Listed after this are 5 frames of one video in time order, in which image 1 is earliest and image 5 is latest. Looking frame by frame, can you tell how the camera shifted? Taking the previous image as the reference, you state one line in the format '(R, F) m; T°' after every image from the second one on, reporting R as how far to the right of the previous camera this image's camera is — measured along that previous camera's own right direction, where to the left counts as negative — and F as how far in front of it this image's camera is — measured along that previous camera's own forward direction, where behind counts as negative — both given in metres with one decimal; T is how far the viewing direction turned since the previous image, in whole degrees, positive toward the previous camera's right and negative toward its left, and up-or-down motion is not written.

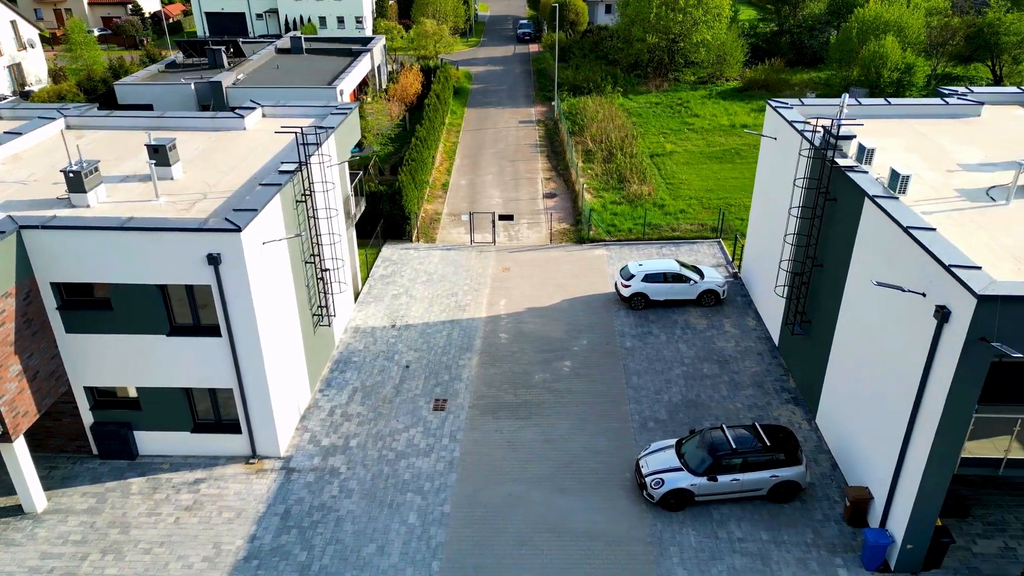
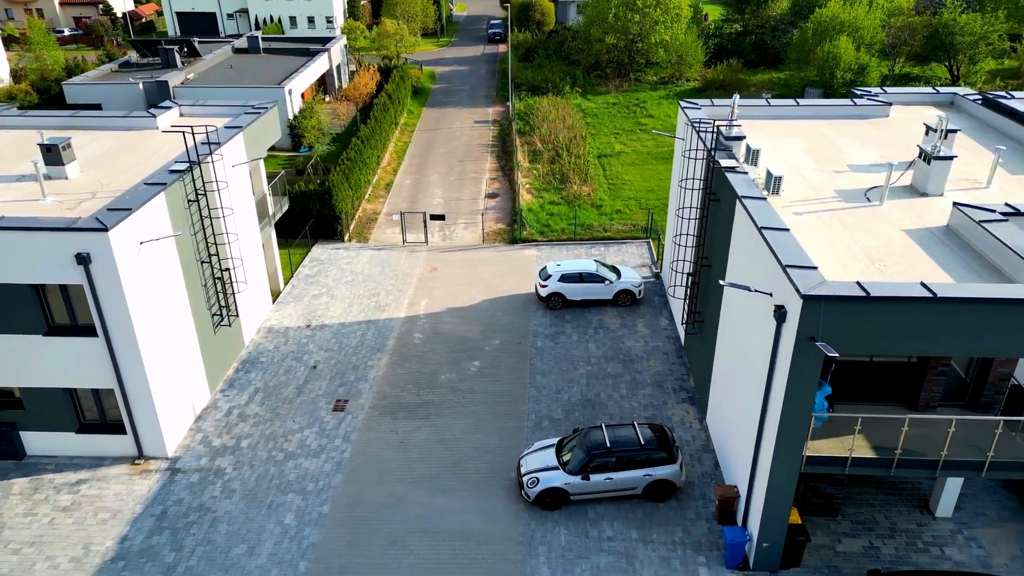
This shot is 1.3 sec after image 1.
(+1.6, 0.0) m; +1°
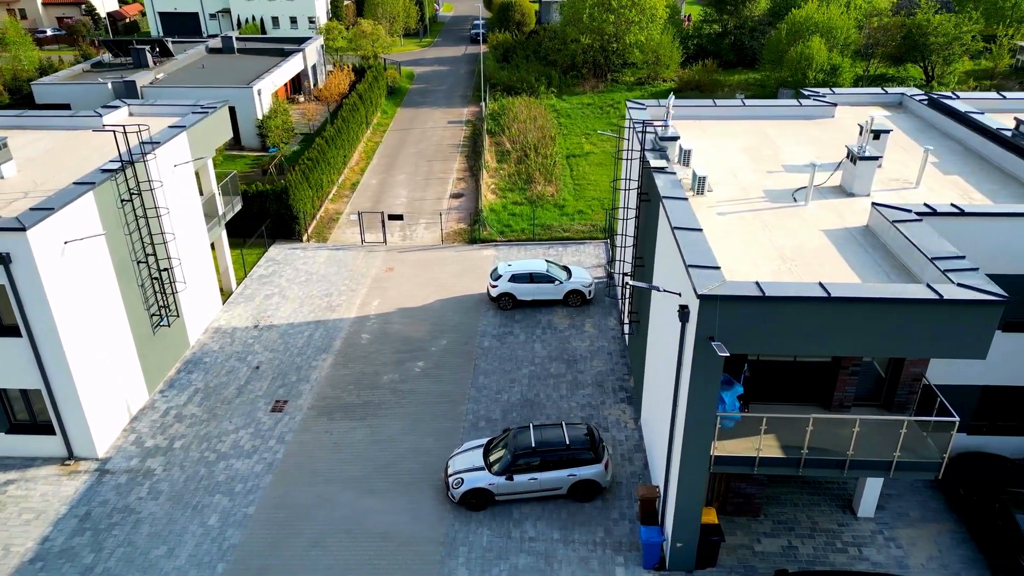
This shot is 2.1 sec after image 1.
(+1.0, 0.0) m; 0°
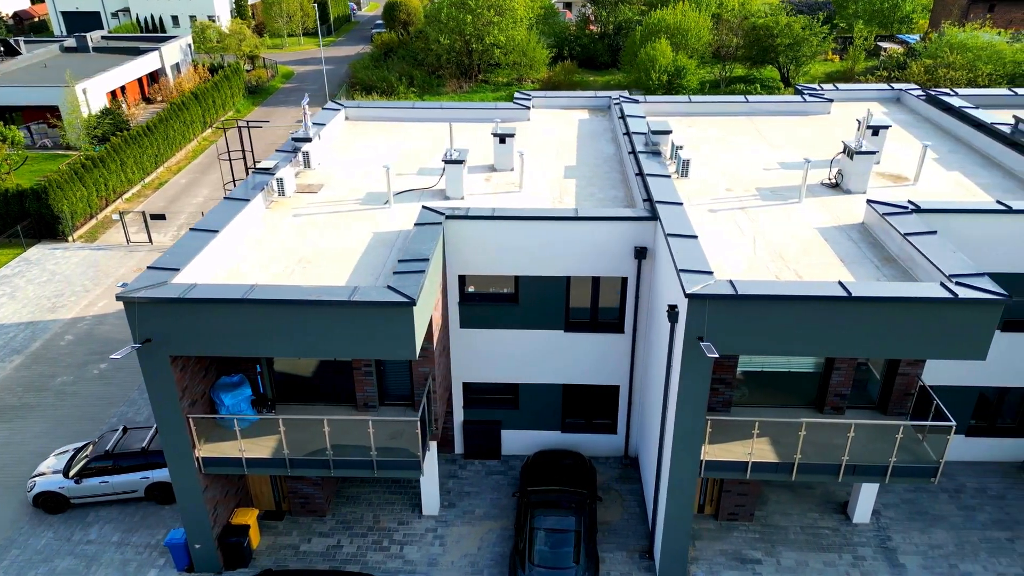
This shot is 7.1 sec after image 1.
(+5.5, -0.2) m; +2°
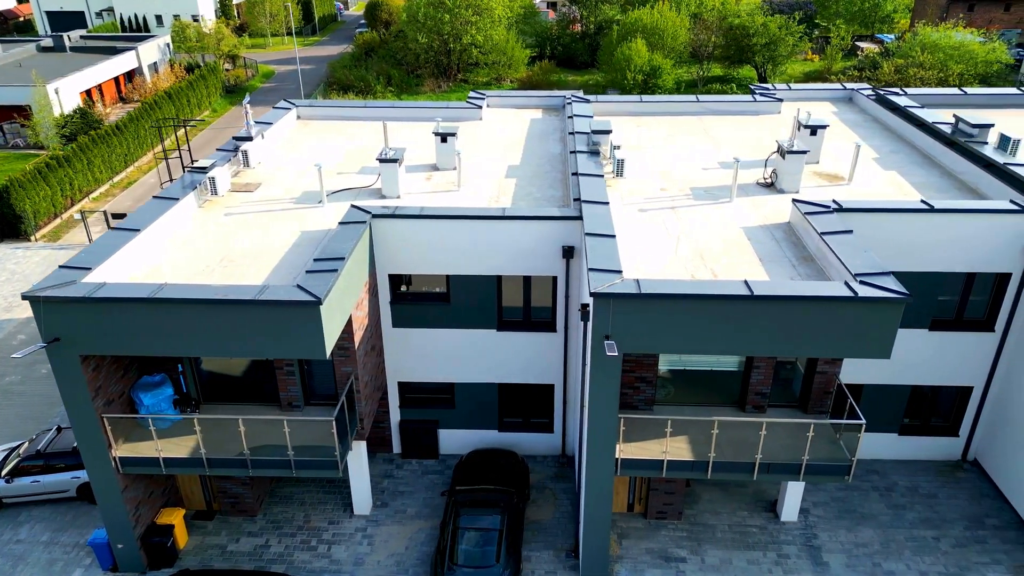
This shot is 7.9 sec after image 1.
(+0.9, 0.0) m; 0°
